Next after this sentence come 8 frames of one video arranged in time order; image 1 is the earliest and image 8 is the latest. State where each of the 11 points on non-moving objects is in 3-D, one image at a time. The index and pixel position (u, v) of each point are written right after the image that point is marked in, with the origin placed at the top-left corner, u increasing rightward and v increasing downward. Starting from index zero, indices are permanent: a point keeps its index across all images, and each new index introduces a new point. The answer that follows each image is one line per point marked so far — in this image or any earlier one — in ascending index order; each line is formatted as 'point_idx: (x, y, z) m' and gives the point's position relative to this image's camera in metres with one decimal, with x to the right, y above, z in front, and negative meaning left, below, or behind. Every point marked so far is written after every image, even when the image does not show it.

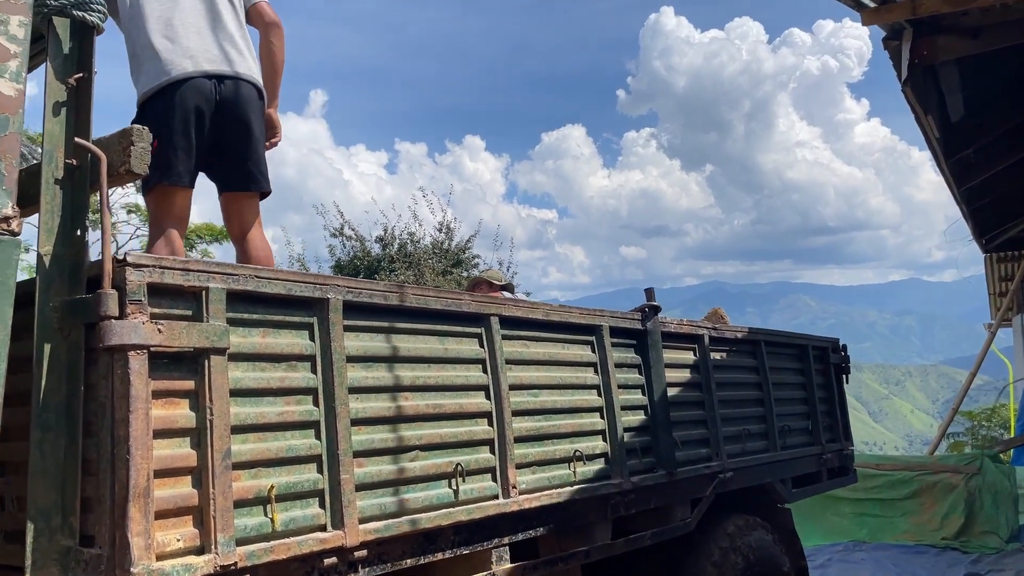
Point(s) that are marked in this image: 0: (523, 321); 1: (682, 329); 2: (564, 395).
0: (+0.1, -0.1, +3.6) m
1: (+1.0, -0.2, +4.7) m
2: (+0.2, -0.5, +3.7) m
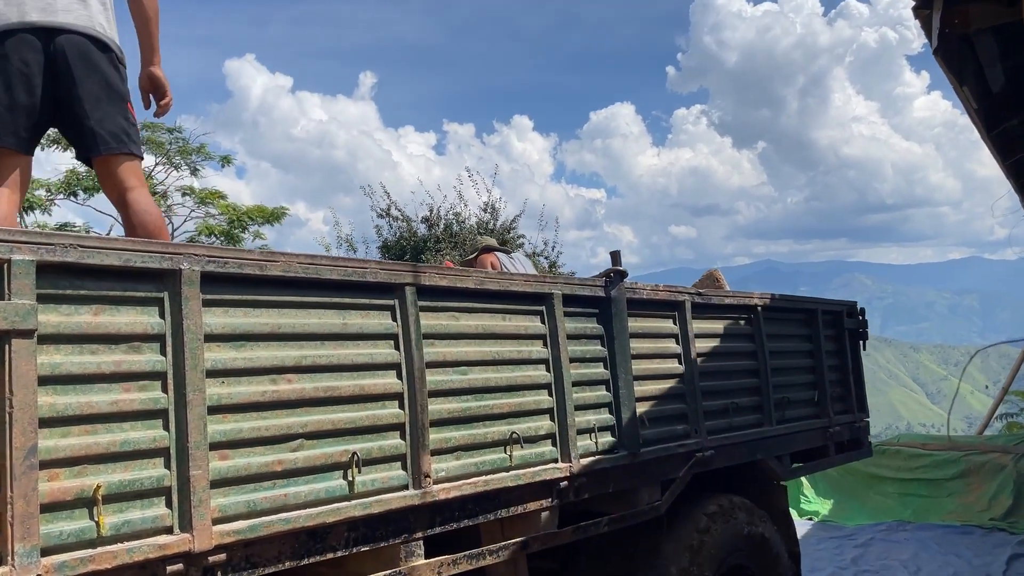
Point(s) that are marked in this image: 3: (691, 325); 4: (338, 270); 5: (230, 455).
0: (-0.2, 0.0, +3.2) m
1: (+0.8, -0.1, +4.3) m
2: (0.0, -0.4, +3.4) m
3: (+1.0, -0.2, +4.5) m
4: (-0.6, 0.0, +2.8) m
5: (-0.8, -0.5, +2.4) m
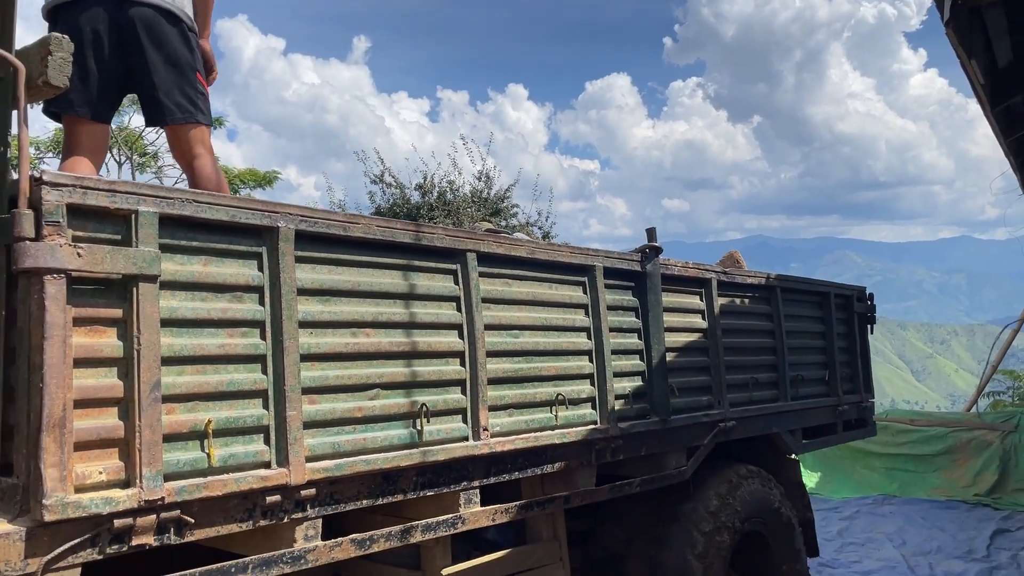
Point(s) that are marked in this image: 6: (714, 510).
0: (0.0, +0.1, +3.4) m
1: (+0.9, +0.1, +4.5) m
2: (+0.2, -0.2, +3.6) m
3: (+1.2, -0.1, +4.7) m
4: (-0.4, +0.2, +3.0) m
5: (-0.6, -0.4, +2.6) m
6: (+1.0, -1.3, +4.2) m
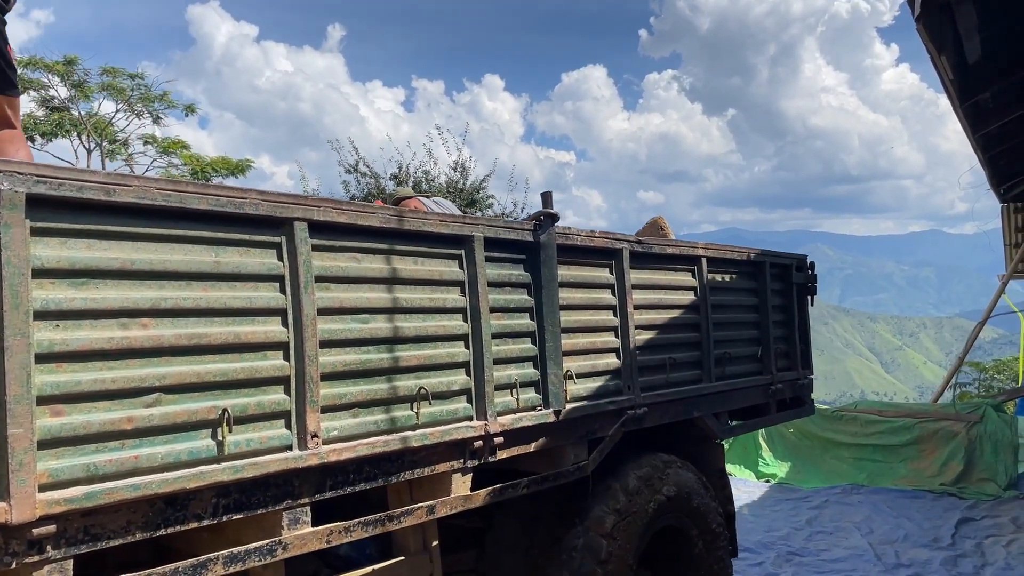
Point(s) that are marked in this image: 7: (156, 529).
0: (-0.6, +0.2, +2.9) m
1: (+0.4, +0.1, +4.0) m
2: (-0.4, -0.2, +3.0) m
3: (+0.6, 0.0, +4.2) m
4: (-0.9, +0.2, +2.4) m
5: (-1.1, -0.3, +2.1) m
6: (+0.4, -1.2, +3.7) m
7: (-1.0, -0.7, +2.2) m
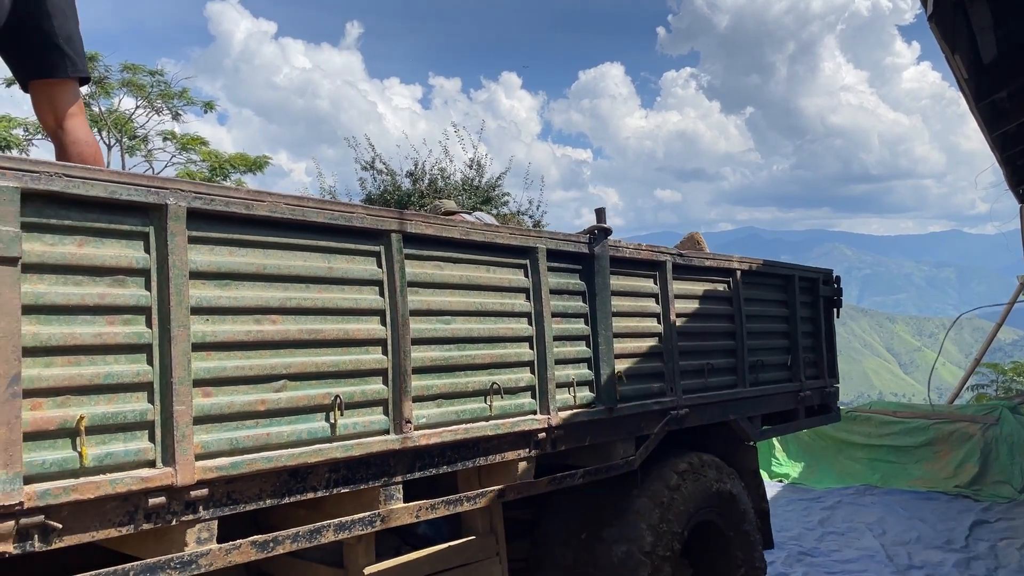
0: (-0.3, +0.2, +3.2) m
1: (+0.7, +0.1, +4.3) m
2: (-0.1, -0.2, +3.4) m
3: (+0.9, 0.0, +4.5) m
4: (-0.6, +0.2, +2.8) m
5: (-0.9, -0.3, +2.4) m
6: (+0.7, -1.2, +4.0) m
7: (-0.7, -0.7, +2.6) m
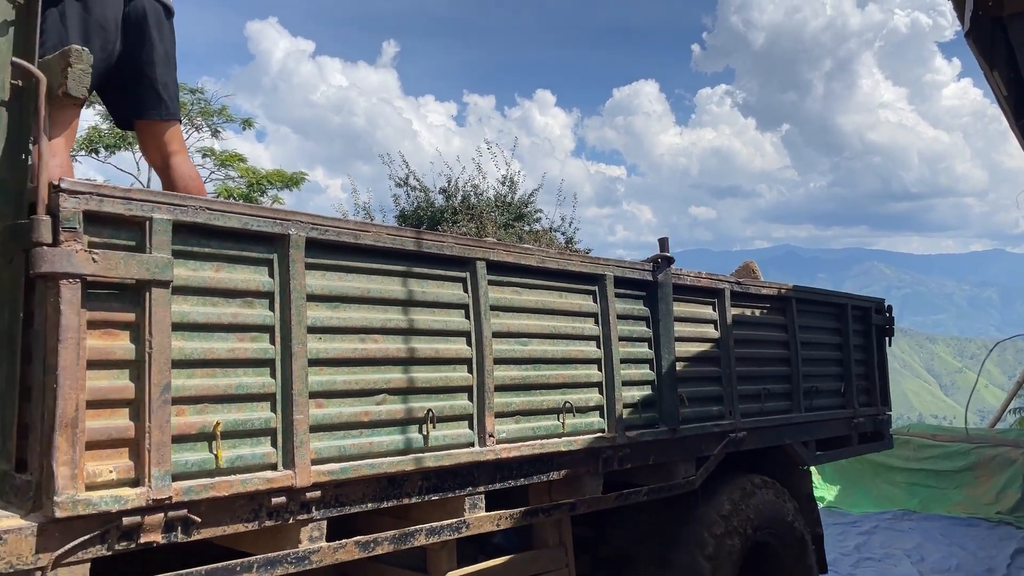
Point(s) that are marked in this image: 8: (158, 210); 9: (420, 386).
0: (0.0, +0.1, +3.5) m
1: (+1.0, 0.0, +4.5) m
2: (+0.2, -0.2, +3.6) m
3: (+1.2, -0.1, +4.7) m
4: (-0.3, +0.2, +3.0) m
5: (-0.6, -0.4, +2.7) m
6: (+1.0, -1.3, +4.2) m
7: (-0.4, -0.7, +2.8) m
8: (-1.0, +0.2, +2.3) m
9: (-0.3, -0.4, +3.0) m
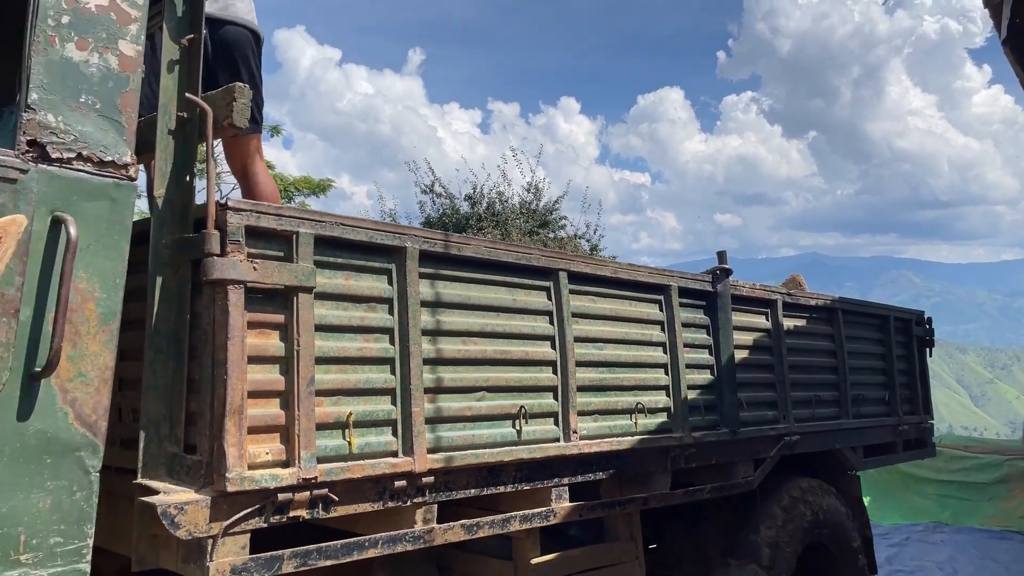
0: (+0.4, +0.1, +3.7) m
1: (+1.4, 0.0, +4.7) m
2: (+0.5, -0.3, +3.9) m
3: (+1.6, -0.2, +5.0) m
4: (0.0, +0.1, +3.3) m
5: (-0.3, -0.4, +3.0) m
6: (+1.4, -1.4, +4.4) m
7: (-0.1, -0.8, +3.1) m
8: (-0.7, +0.2, +2.6) m
9: (0.0, -0.4, +3.3) m
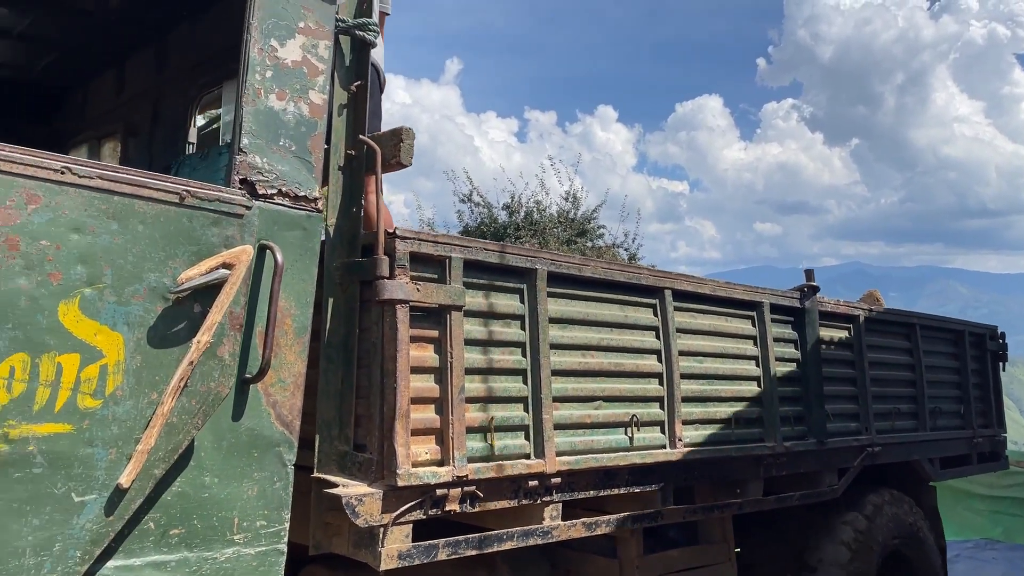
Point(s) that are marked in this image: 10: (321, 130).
0: (+0.9, 0.0, +4.0) m
1: (+2.0, -0.1, +5.0) m
2: (+1.1, -0.4, +4.2) m
3: (+2.2, -0.3, +5.2) m
4: (+0.5, +0.1, +3.6) m
5: (+0.2, -0.5, +3.3) m
6: (+1.9, -1.5, +4.7) m
7: (+0.4, -0.8, +3.4) m
8: (-0.2, +0.1, +3.0) m
9: (+0.5, -0.5, +3.6) m
10: (-0.6, +0.5, +2.7) m
